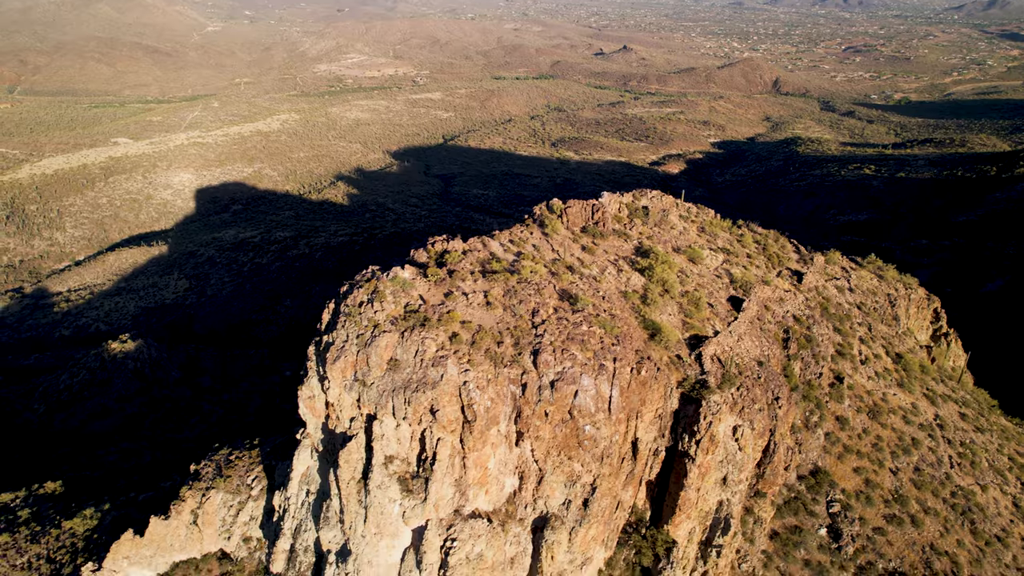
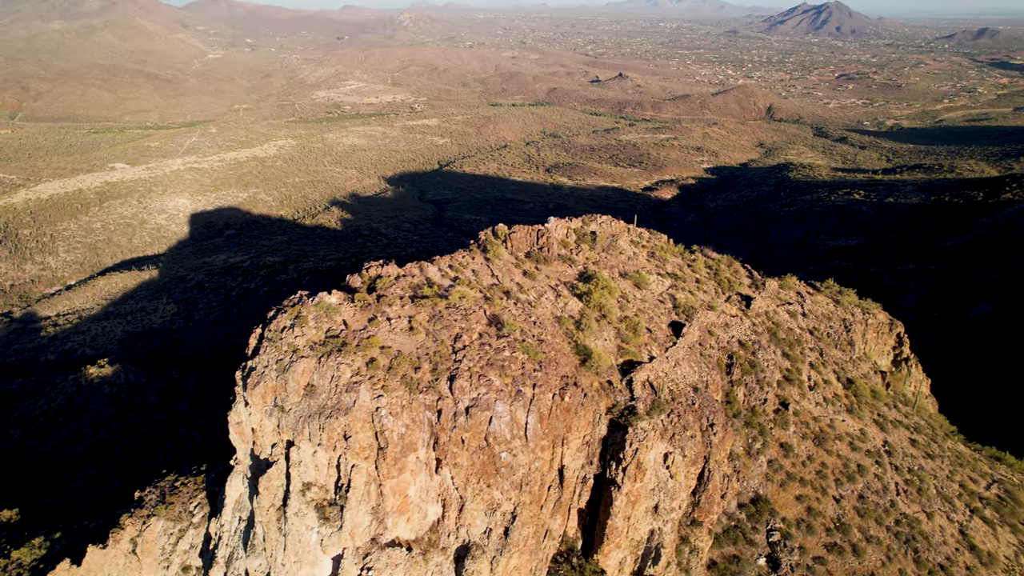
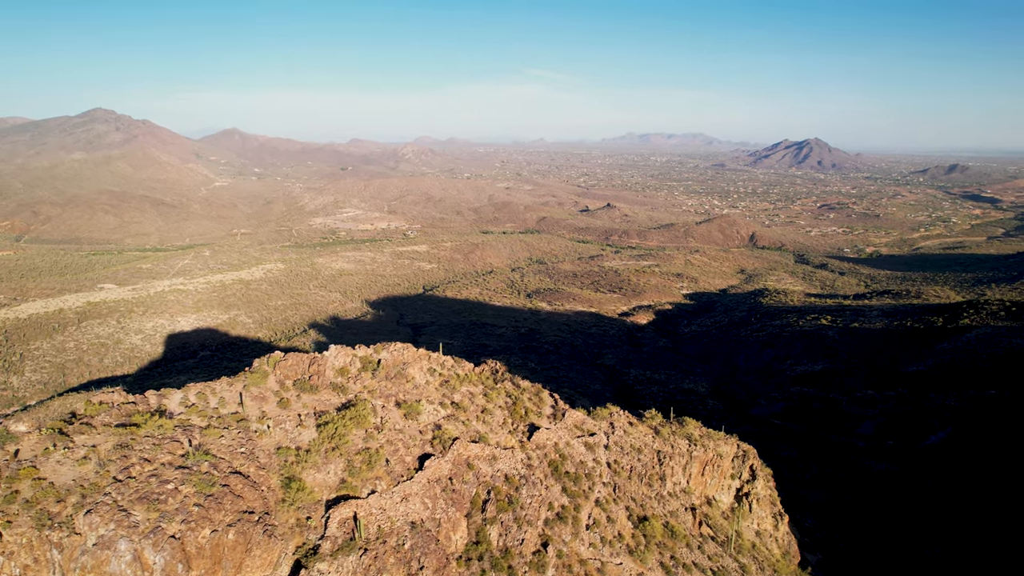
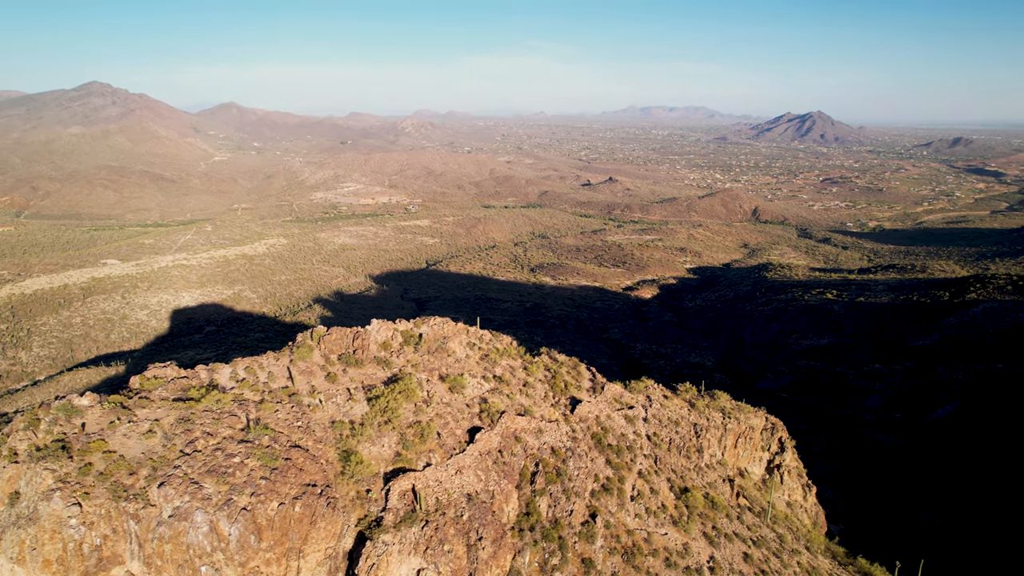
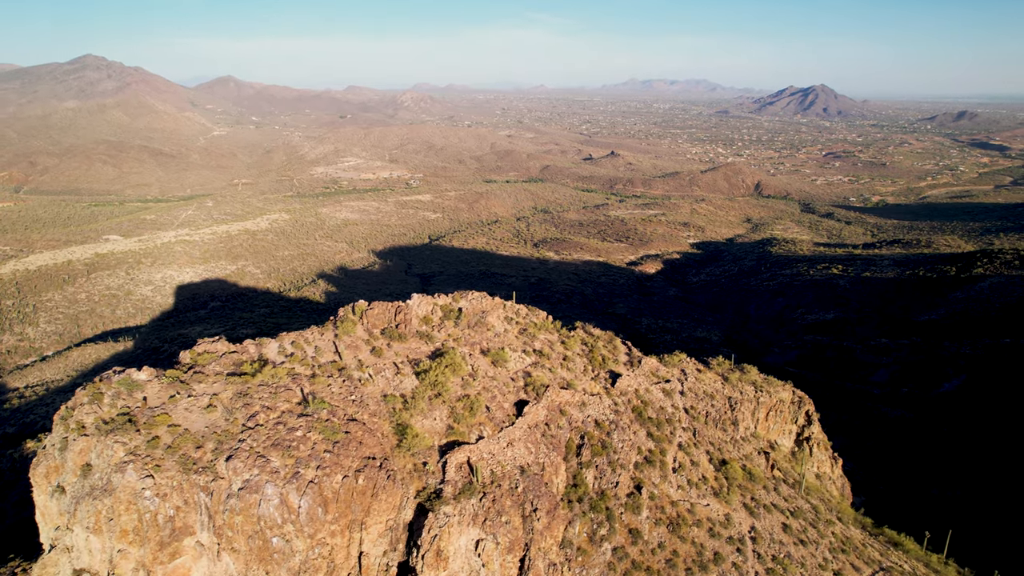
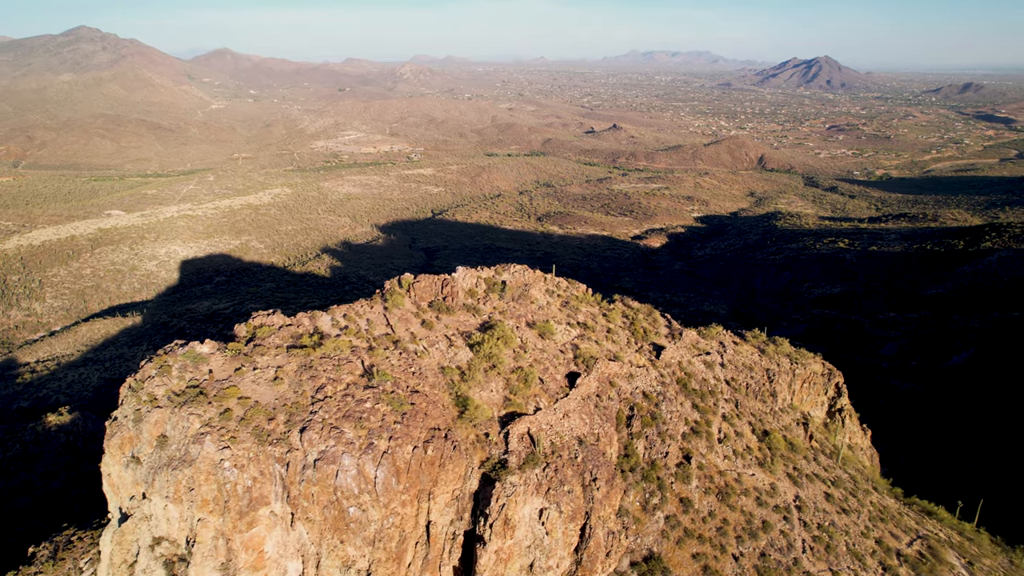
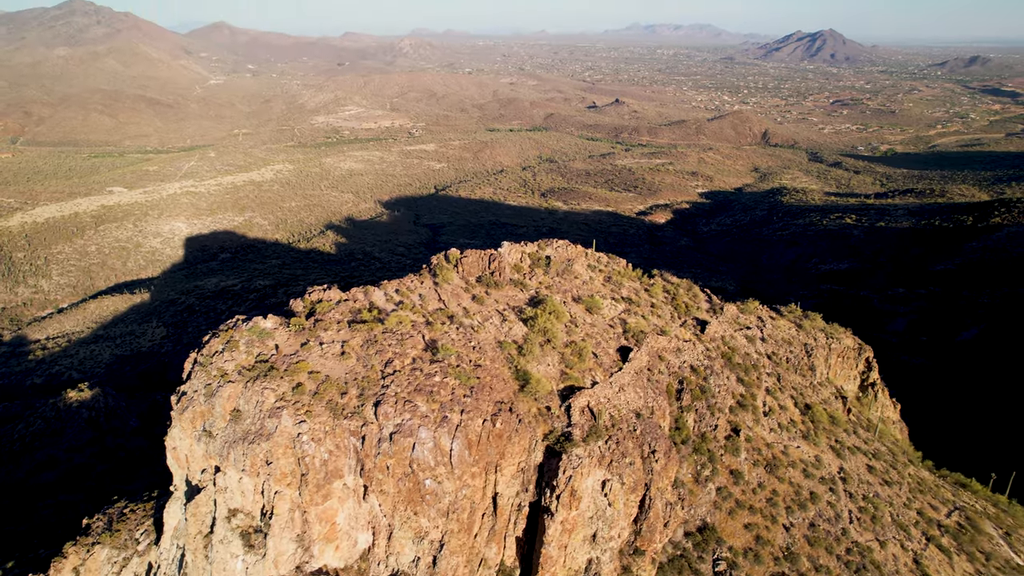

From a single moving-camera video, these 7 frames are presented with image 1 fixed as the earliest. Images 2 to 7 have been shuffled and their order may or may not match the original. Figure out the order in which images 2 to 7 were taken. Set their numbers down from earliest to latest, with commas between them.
2, 7, 6, 5, 4, 3
